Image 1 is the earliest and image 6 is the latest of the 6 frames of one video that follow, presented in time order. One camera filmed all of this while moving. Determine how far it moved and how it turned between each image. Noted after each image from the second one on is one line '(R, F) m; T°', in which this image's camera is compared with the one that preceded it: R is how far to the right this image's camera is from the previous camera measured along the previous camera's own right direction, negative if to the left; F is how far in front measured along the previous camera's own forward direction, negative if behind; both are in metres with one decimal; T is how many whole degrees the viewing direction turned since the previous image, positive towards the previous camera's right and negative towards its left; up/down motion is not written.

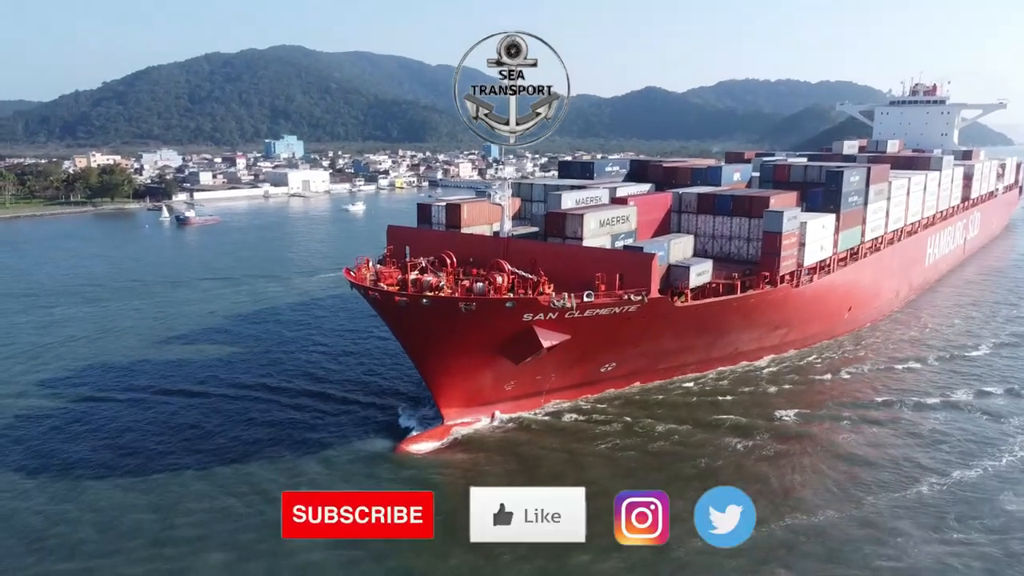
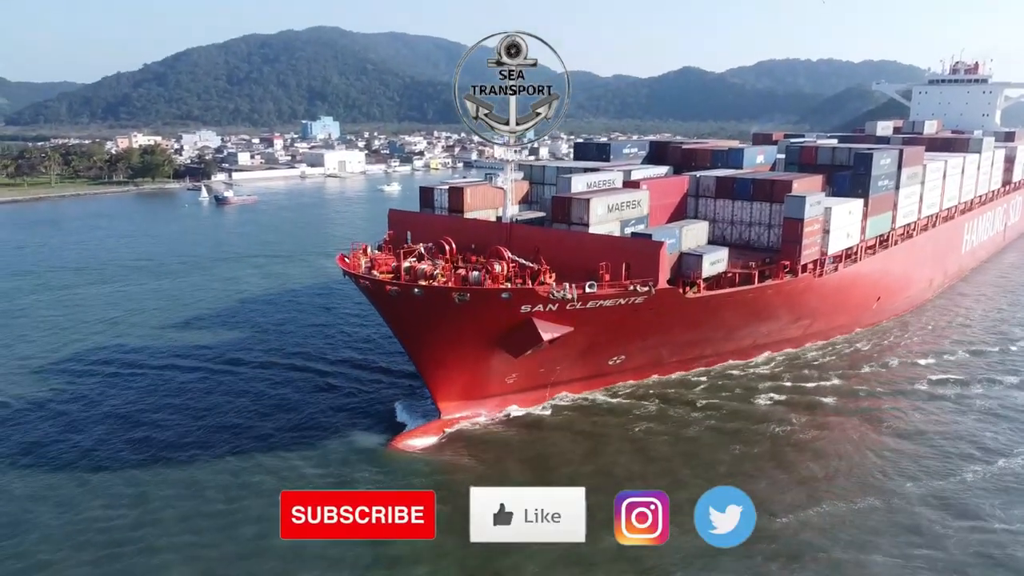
(+0.5, +0.7) m; -2°
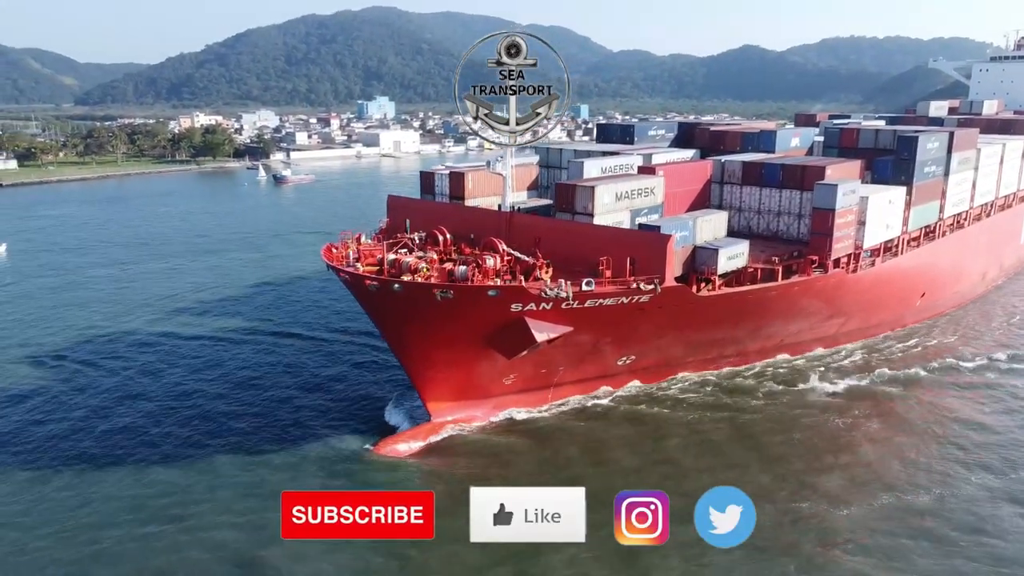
(+0.8, +1.0) m; -3°
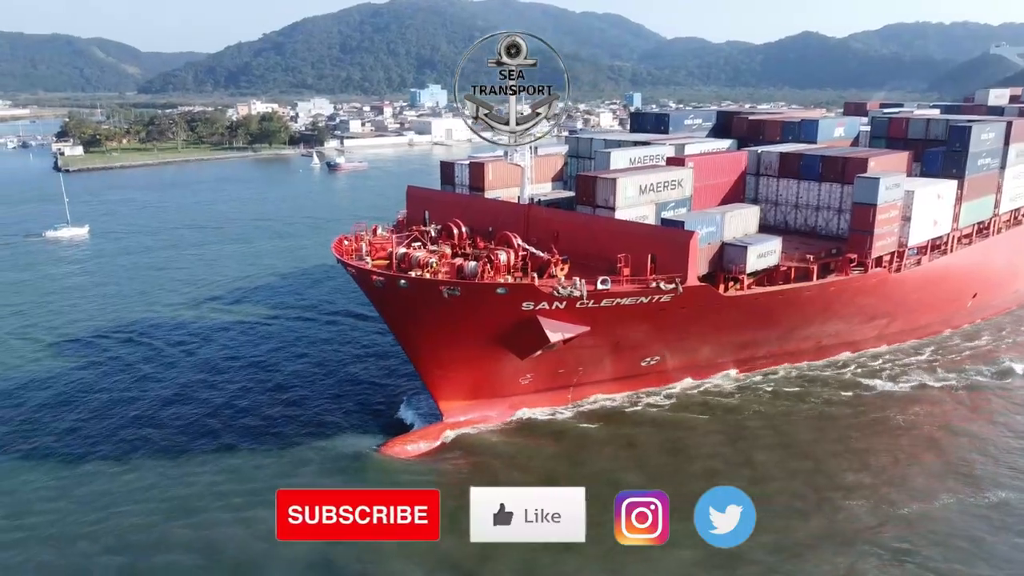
(+0.4, +0.5) m; -3°
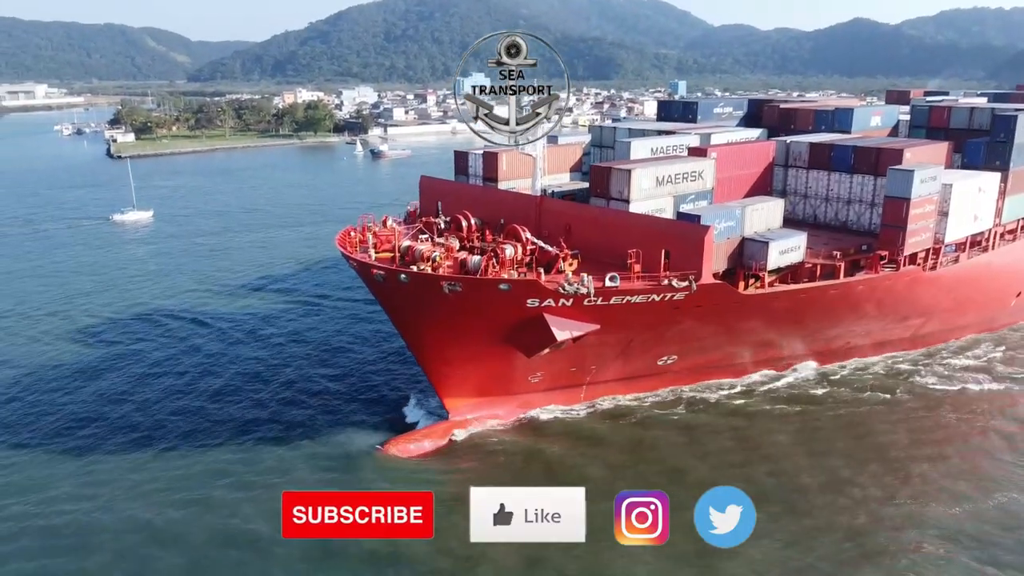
(+0.4, +0.4) m; -3°
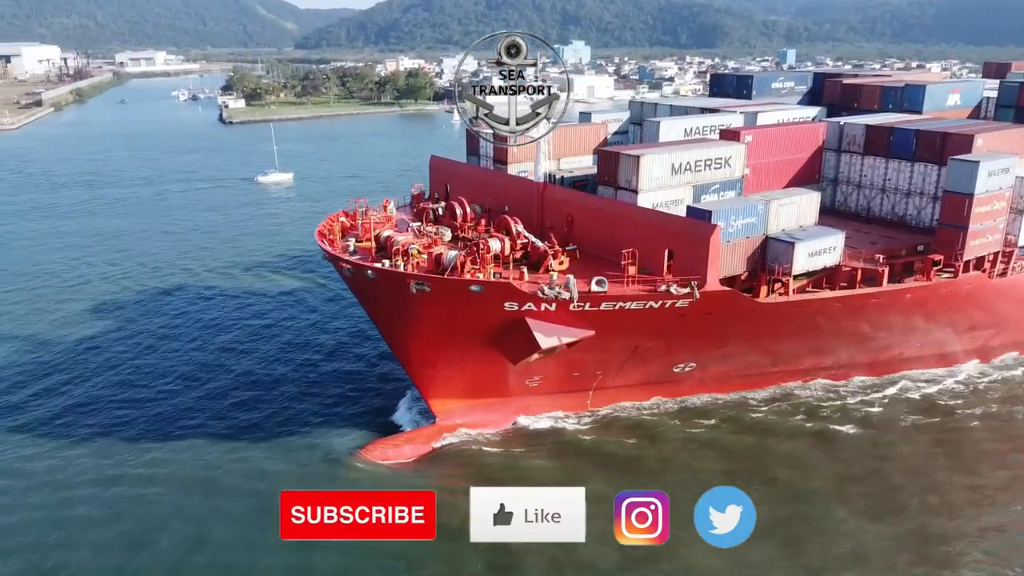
(+1.2, +1.1) m; -6°
